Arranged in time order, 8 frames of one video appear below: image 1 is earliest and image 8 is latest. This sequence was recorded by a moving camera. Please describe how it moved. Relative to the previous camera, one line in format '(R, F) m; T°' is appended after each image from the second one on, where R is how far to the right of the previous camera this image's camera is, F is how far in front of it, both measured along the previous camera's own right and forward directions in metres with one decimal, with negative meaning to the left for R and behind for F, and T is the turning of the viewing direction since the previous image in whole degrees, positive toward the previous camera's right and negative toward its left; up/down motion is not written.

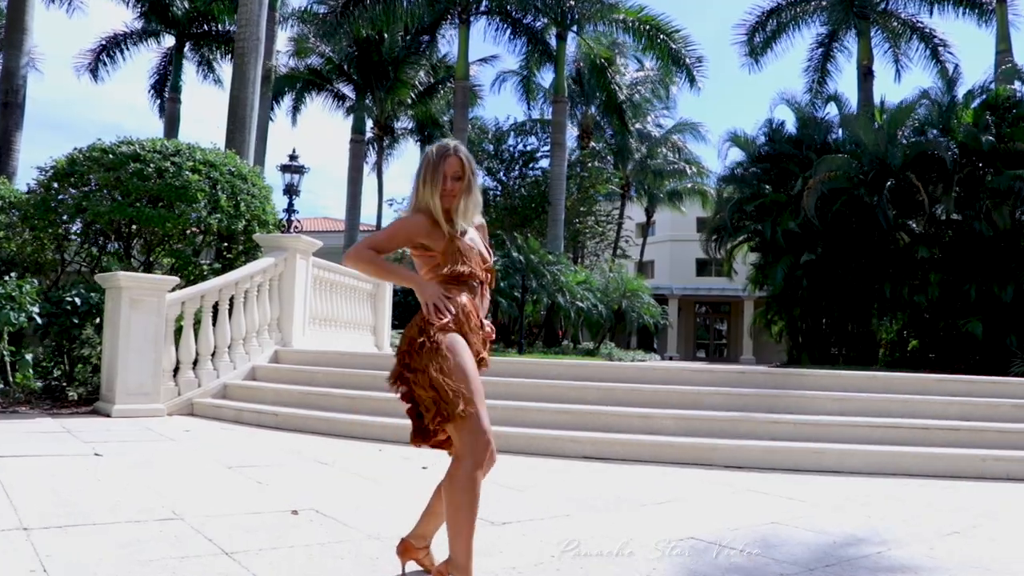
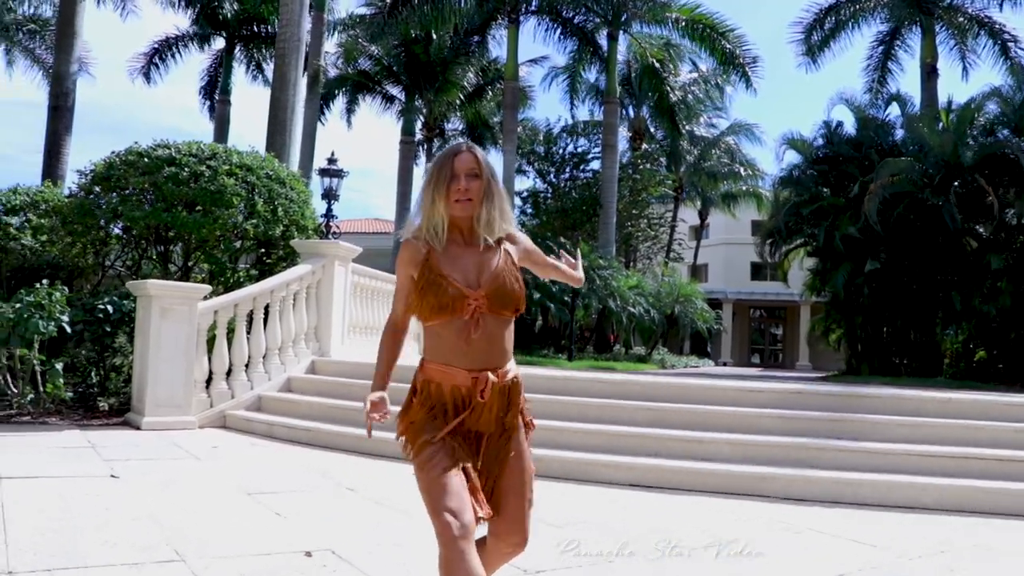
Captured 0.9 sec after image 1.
(+0.1, +0.5) m; -3°
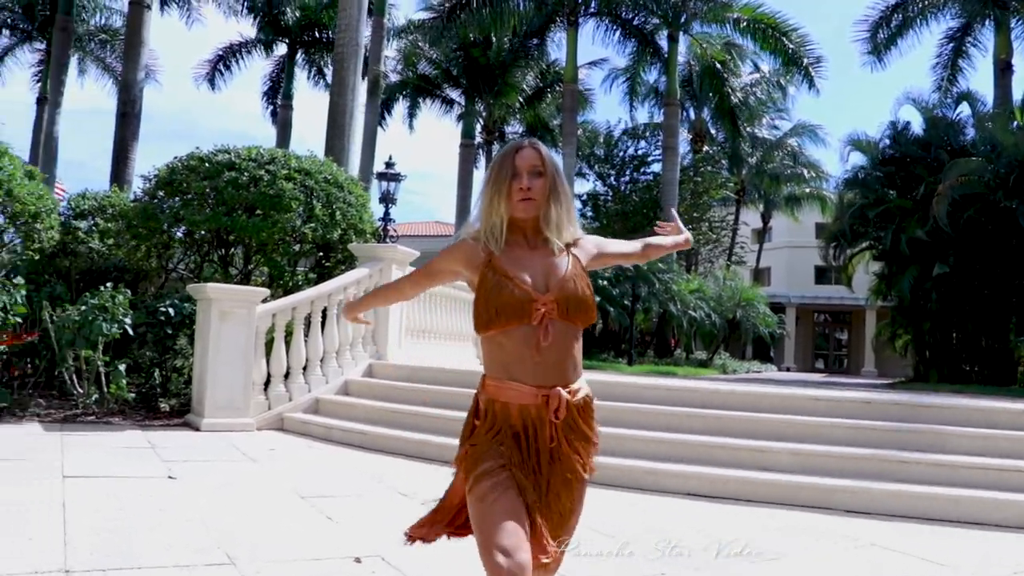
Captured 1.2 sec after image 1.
(0.0, +0.1) m; -4°
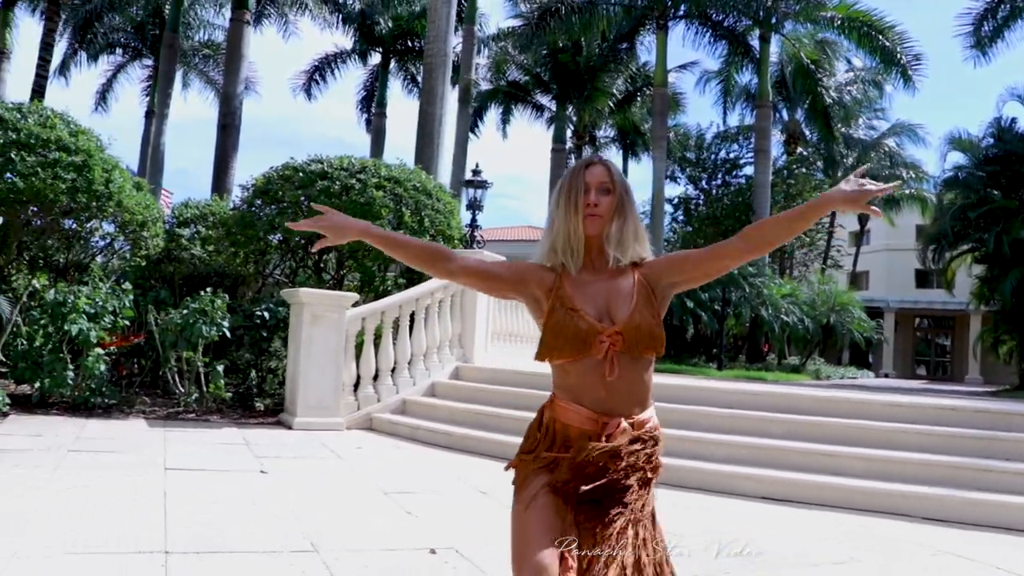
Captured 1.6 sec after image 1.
(+0.1, -0.1) m; -6°
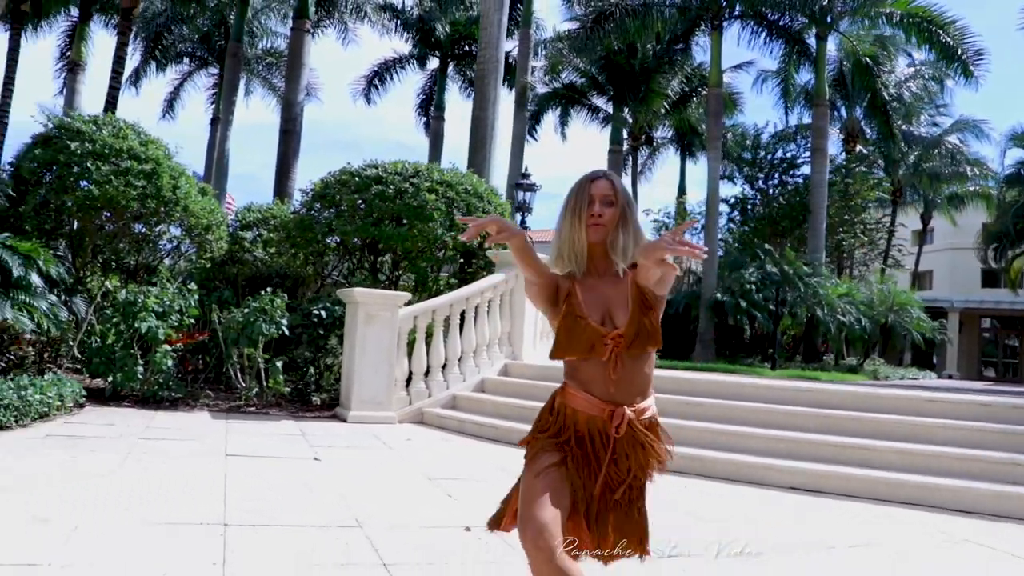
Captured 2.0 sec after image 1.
(+0.1, -0.3) m; -4°
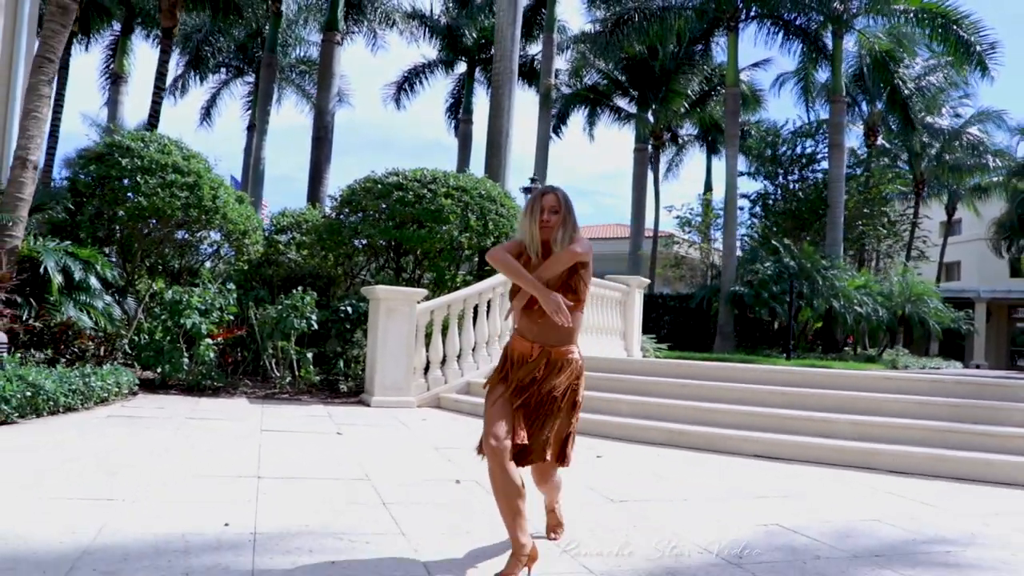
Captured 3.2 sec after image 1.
(+0.3, -0.8) m; -2°
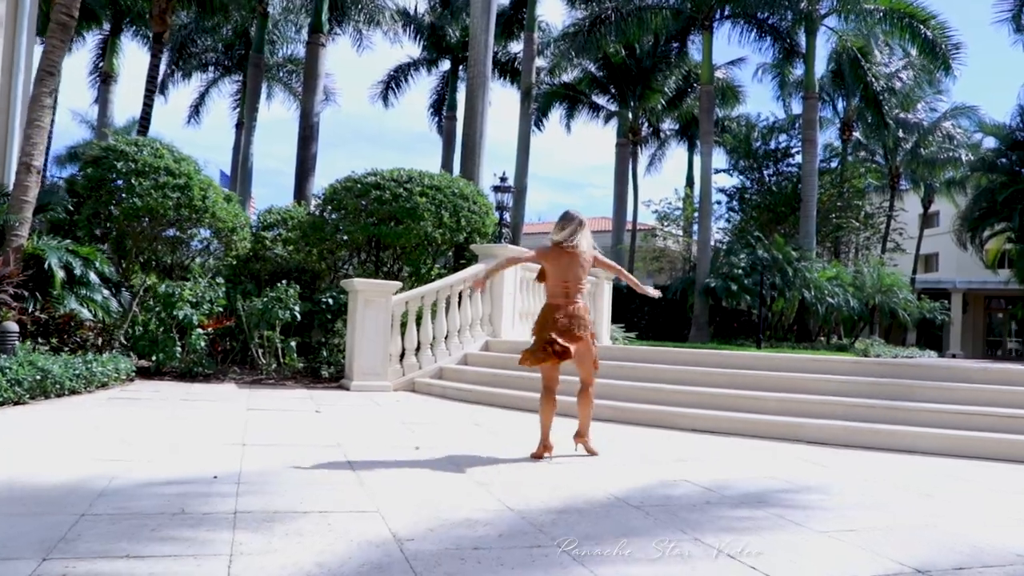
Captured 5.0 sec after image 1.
(+0.3, -0.8) m; +1°
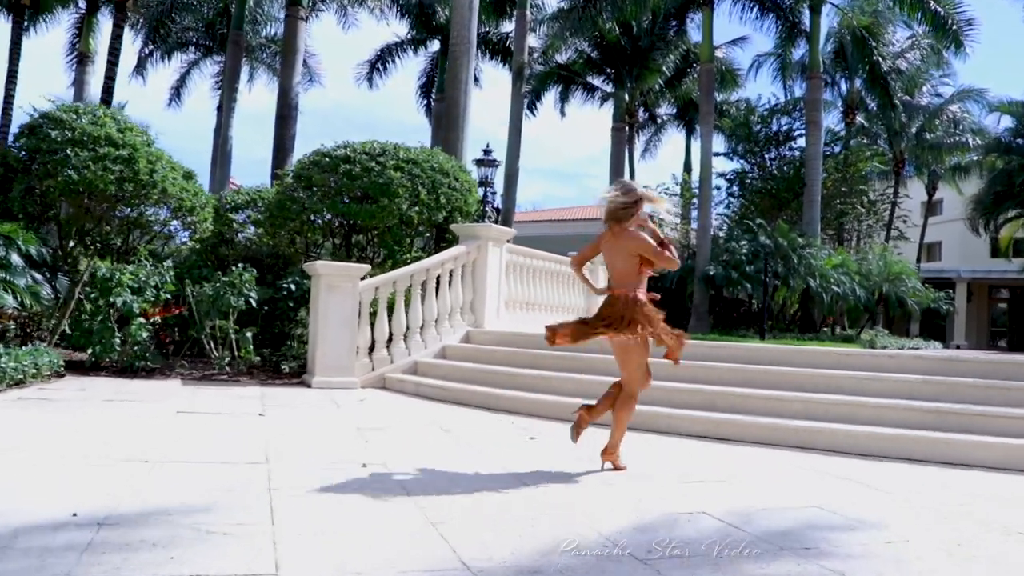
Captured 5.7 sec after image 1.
(+0.1, +1.2) m; 0°
